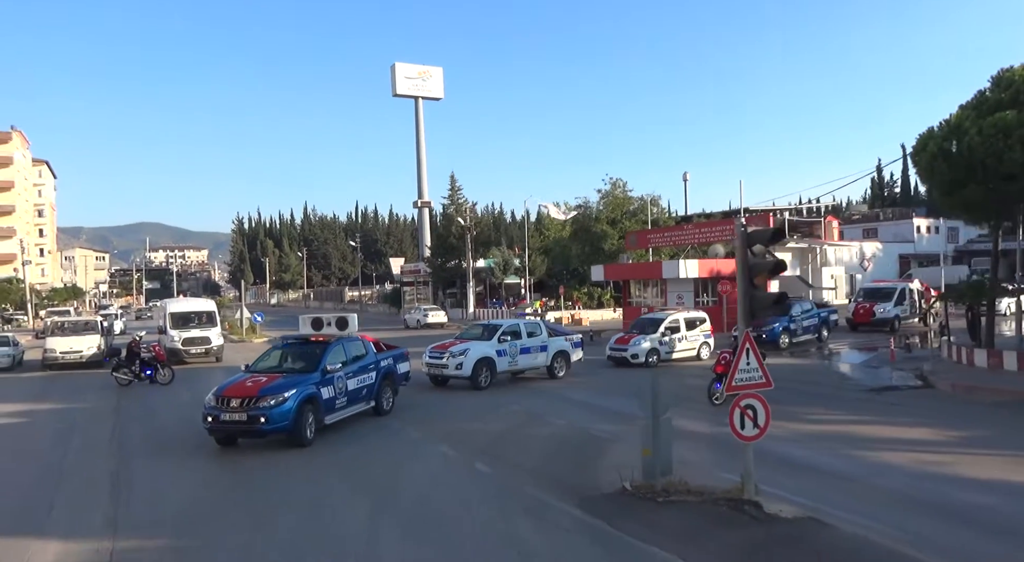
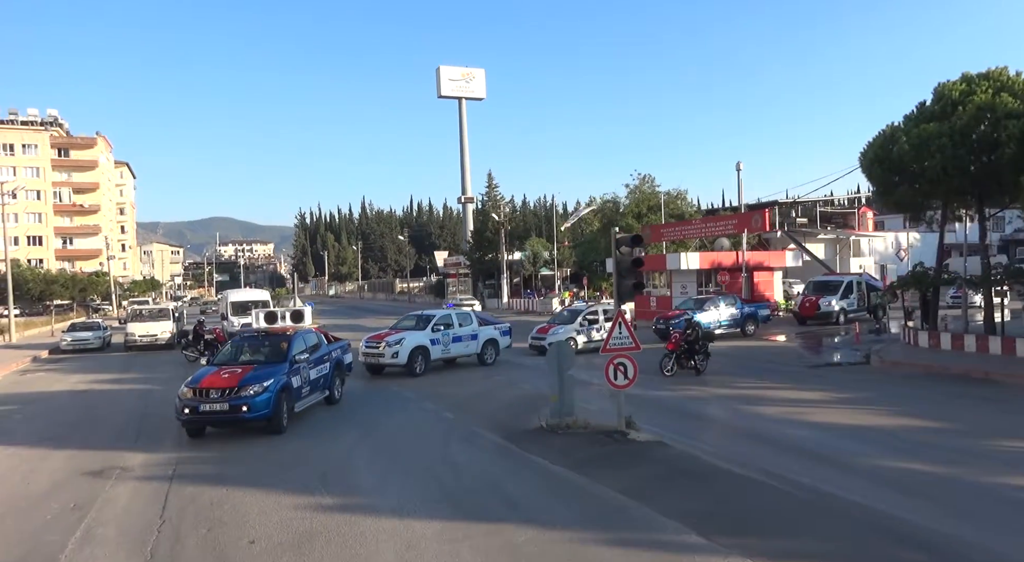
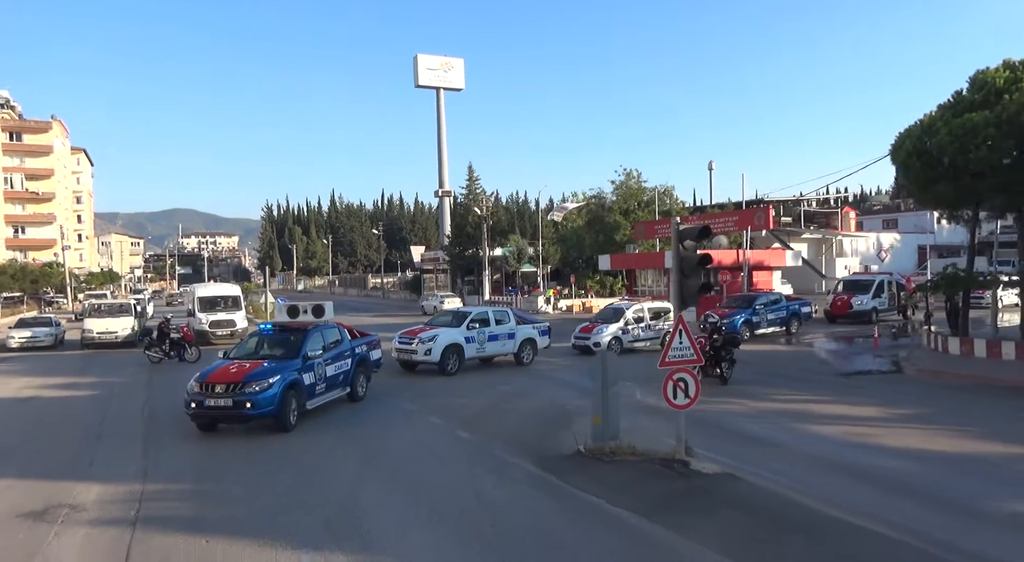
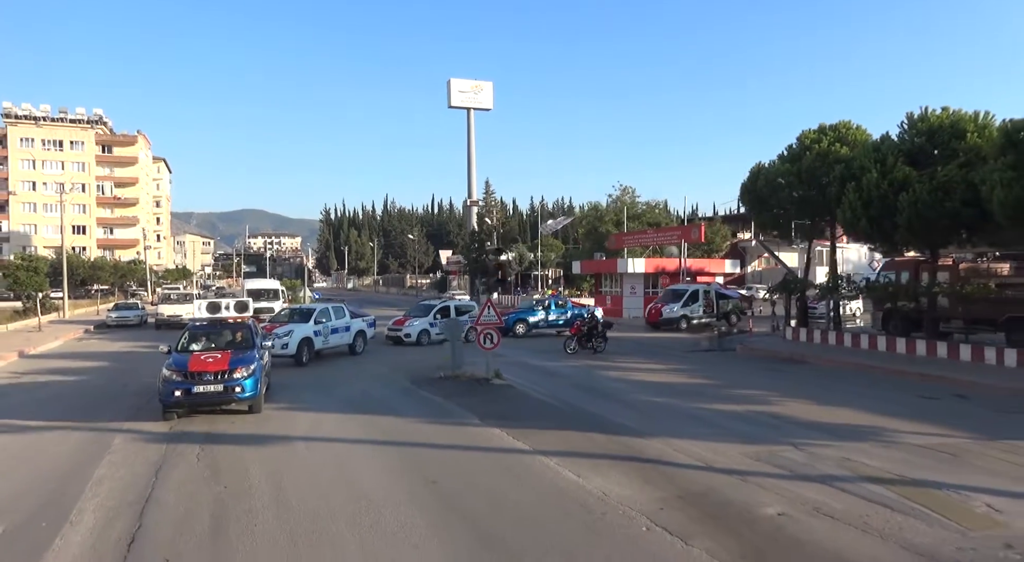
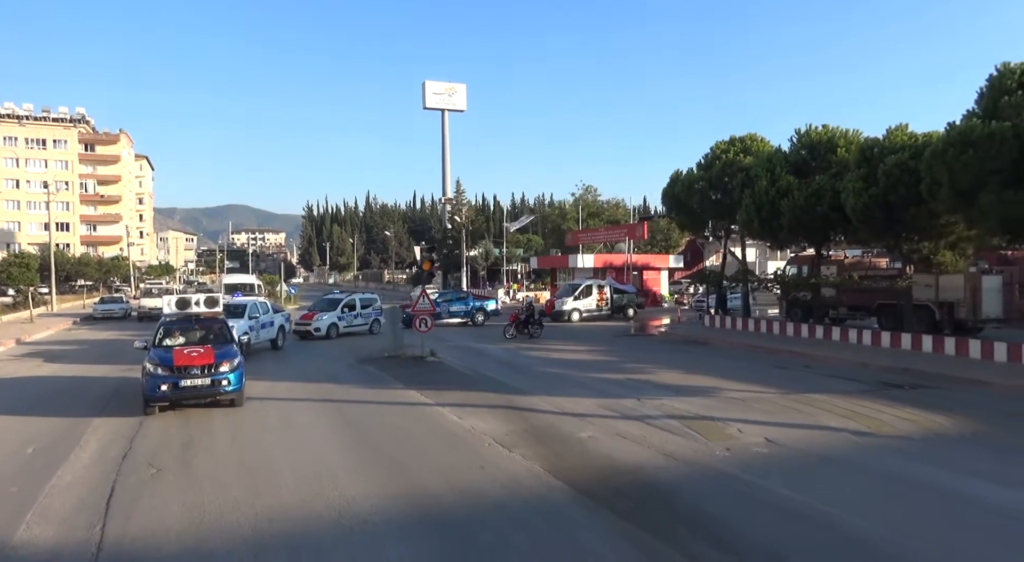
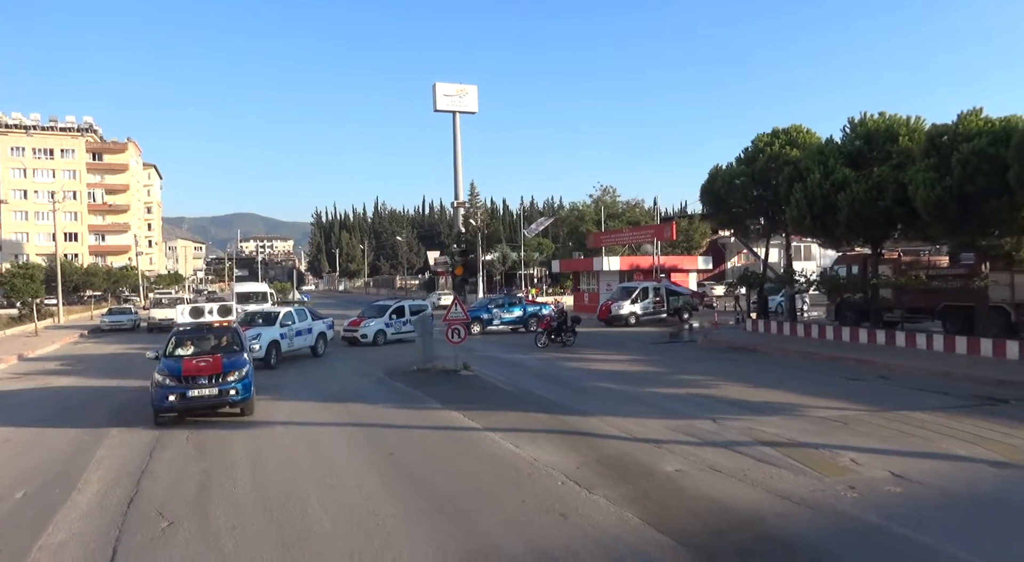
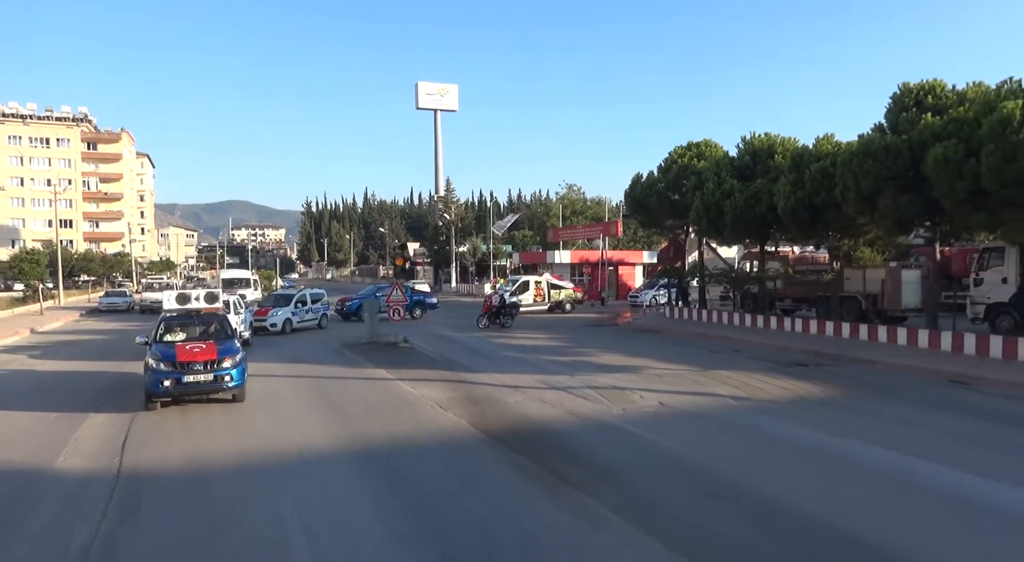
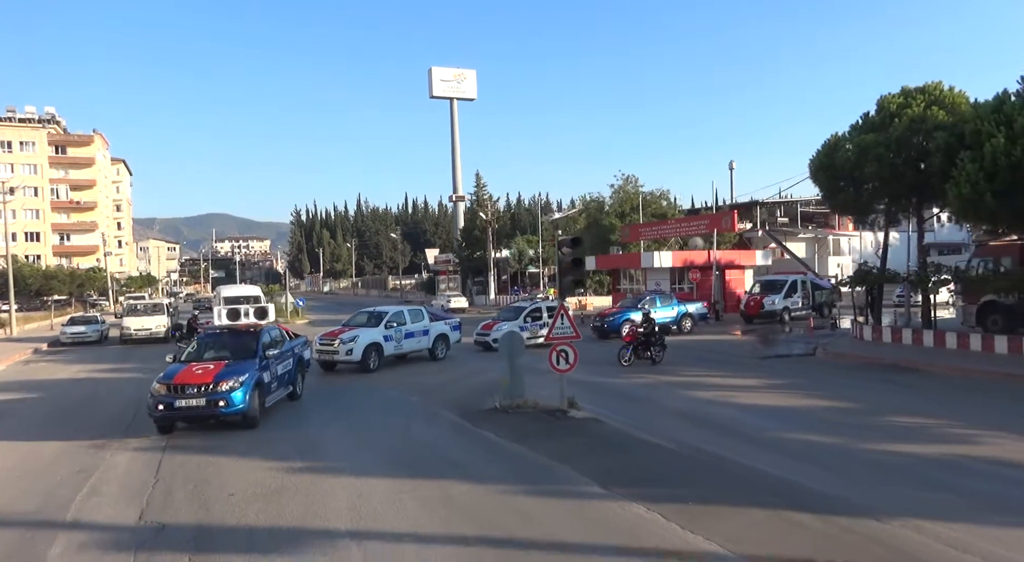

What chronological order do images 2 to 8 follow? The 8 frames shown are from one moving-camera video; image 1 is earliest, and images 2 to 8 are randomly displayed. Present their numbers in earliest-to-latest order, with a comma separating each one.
3, 2, 8, 4, 6, 5, 7
